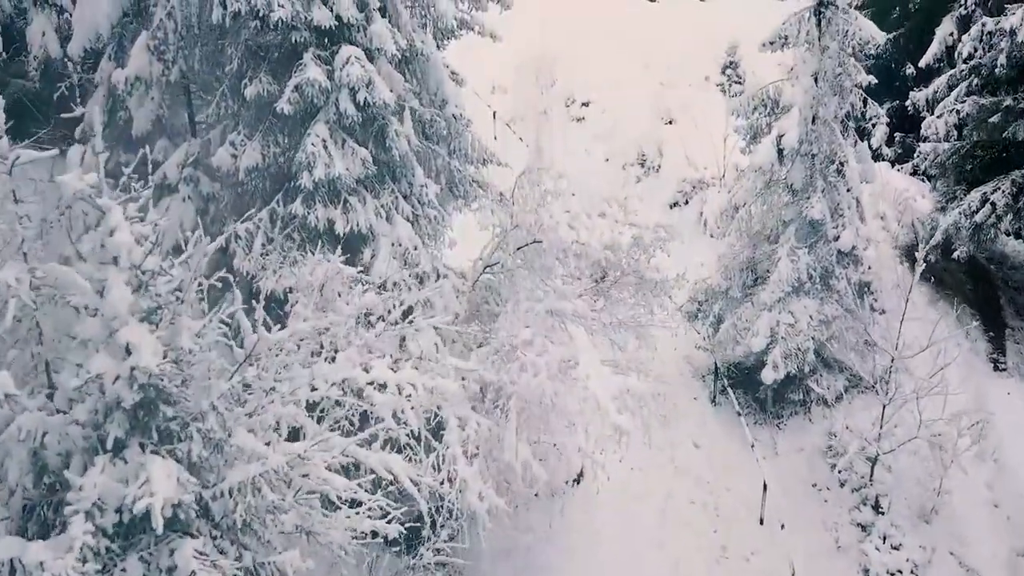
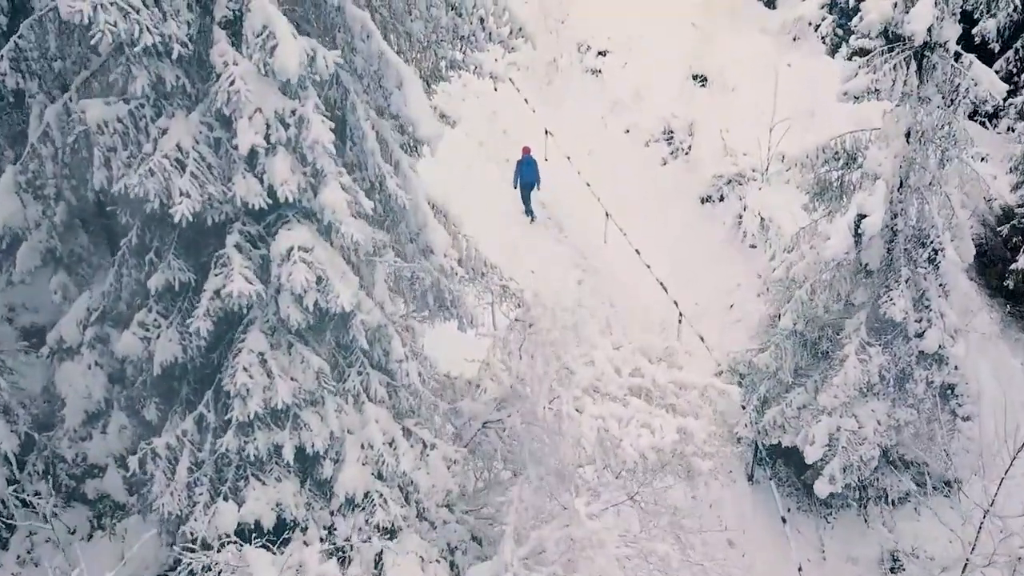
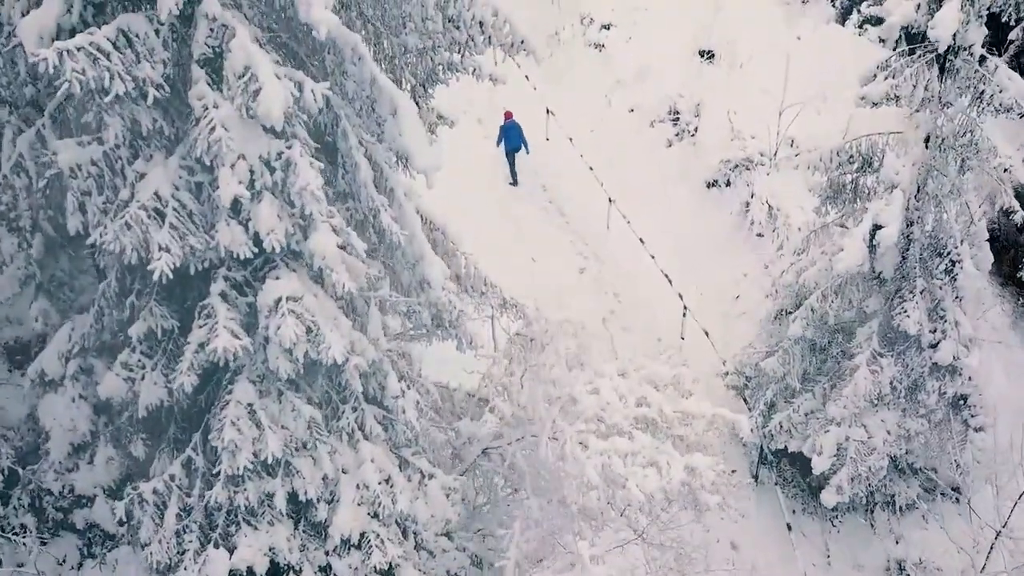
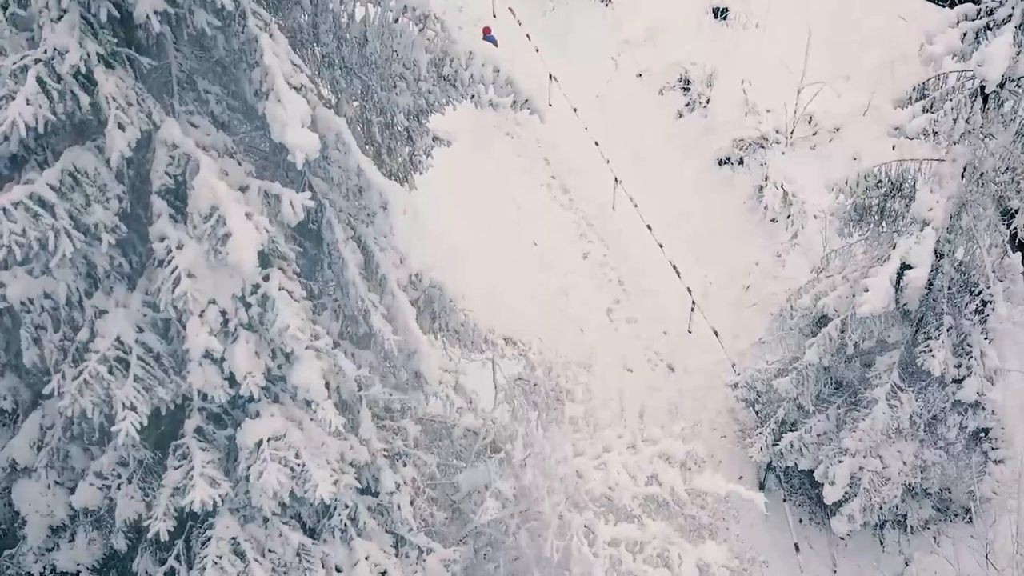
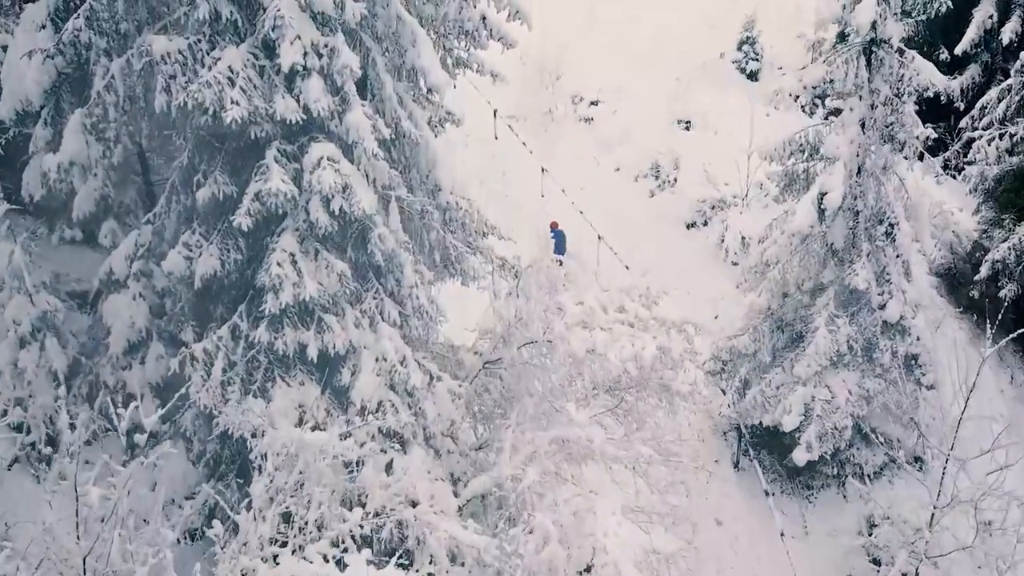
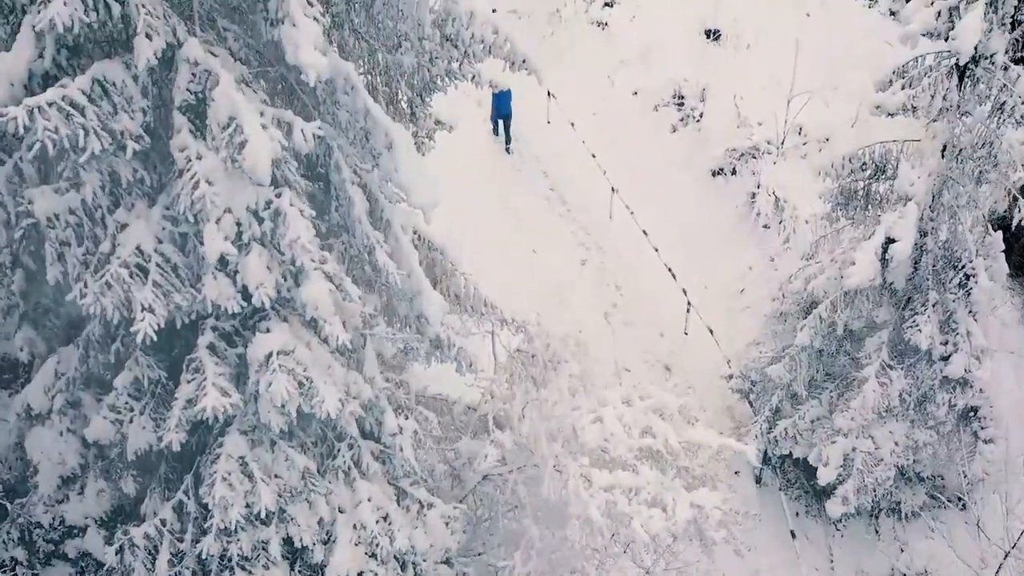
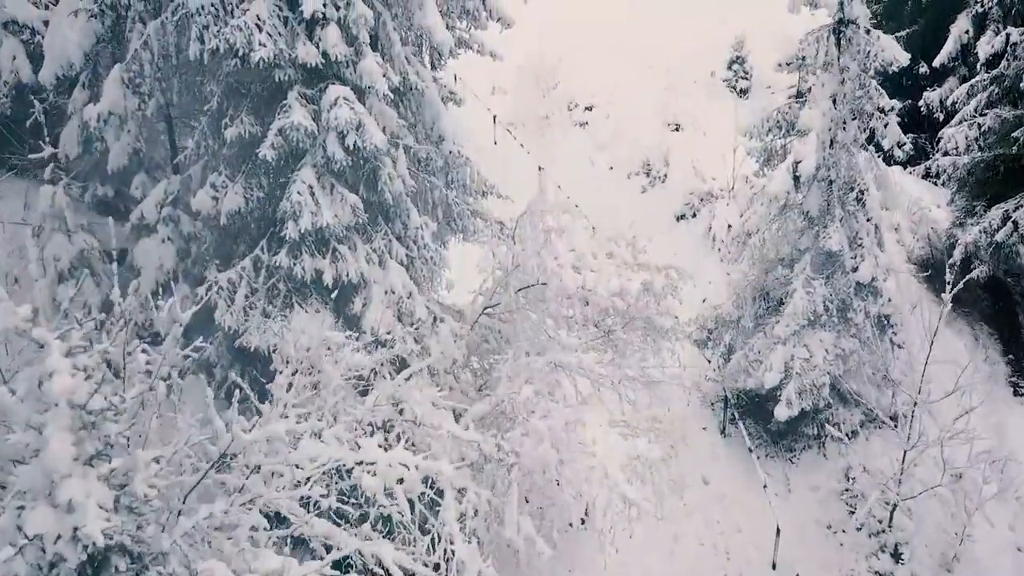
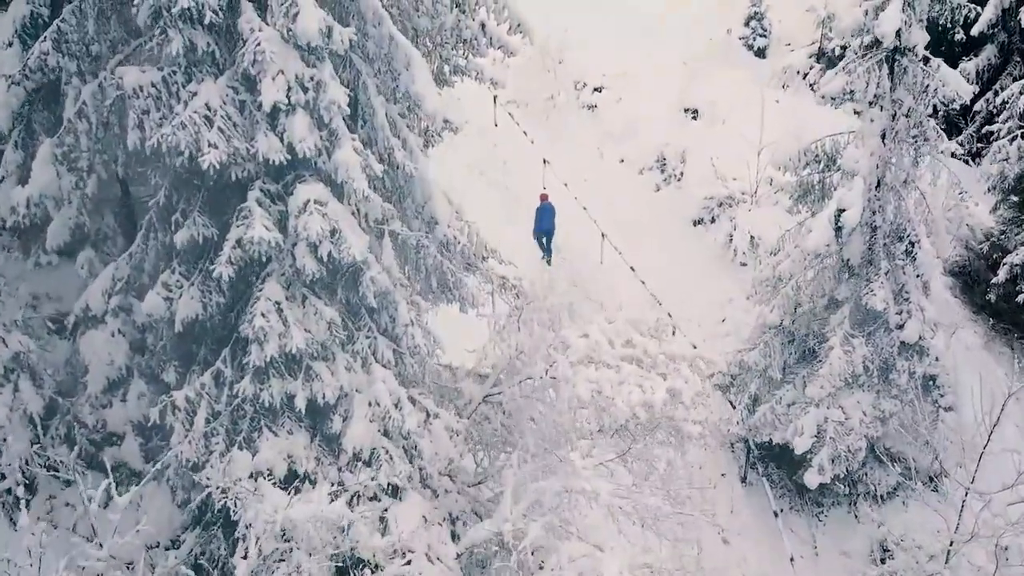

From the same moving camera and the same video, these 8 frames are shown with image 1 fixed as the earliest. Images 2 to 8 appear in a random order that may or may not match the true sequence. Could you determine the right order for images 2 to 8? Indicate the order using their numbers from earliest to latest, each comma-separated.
7, 5, 8, 2, 3, 6, 4
